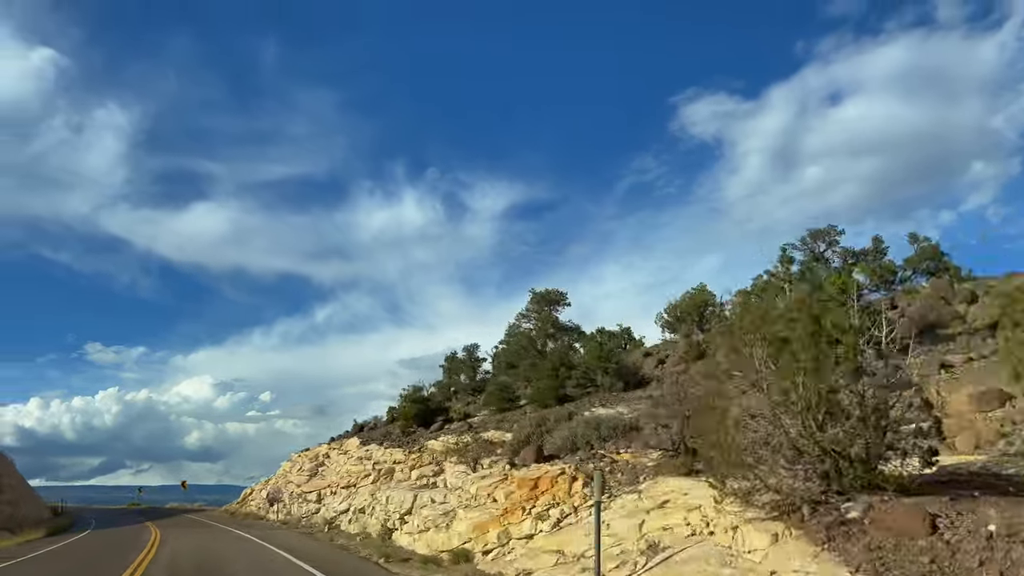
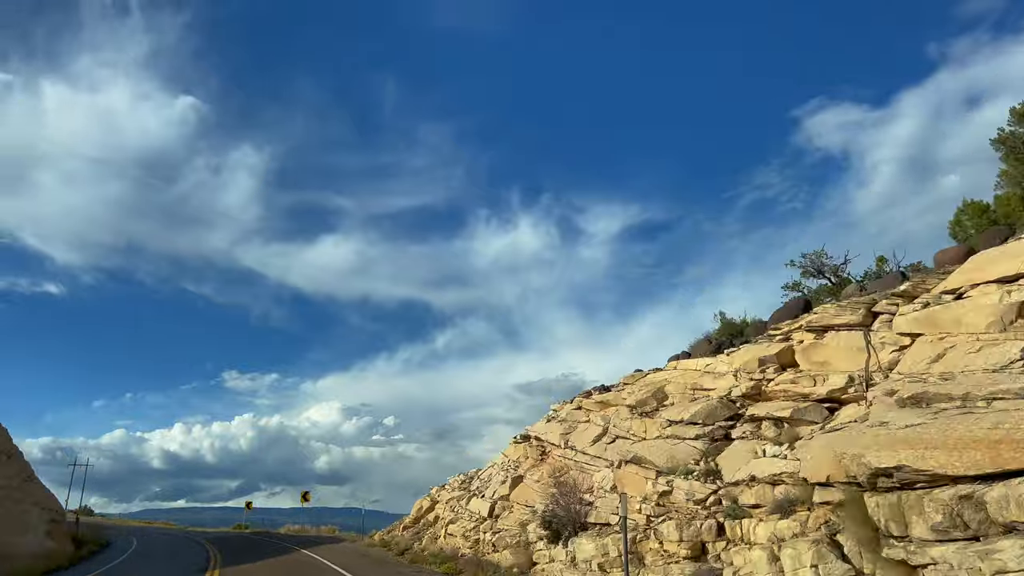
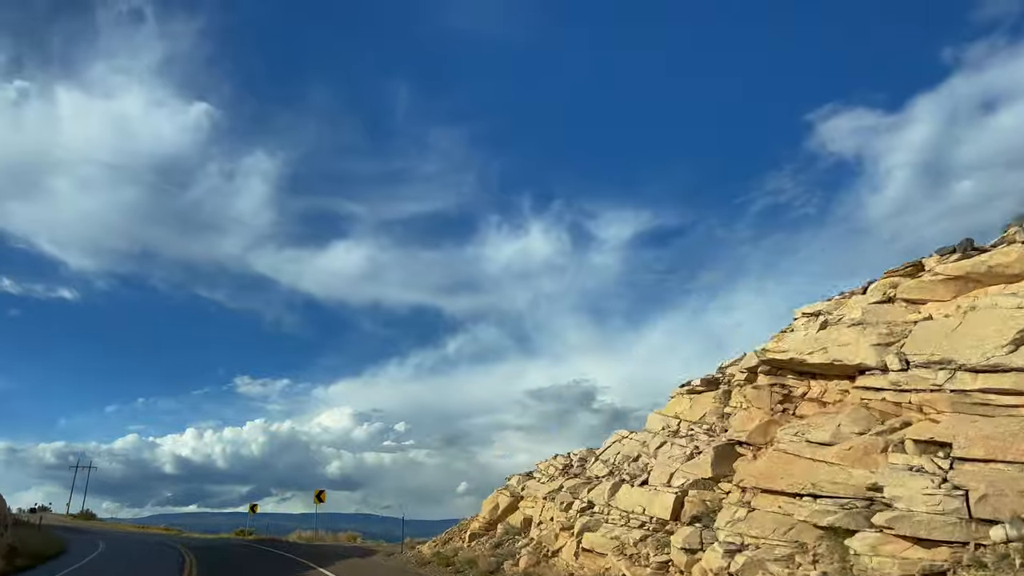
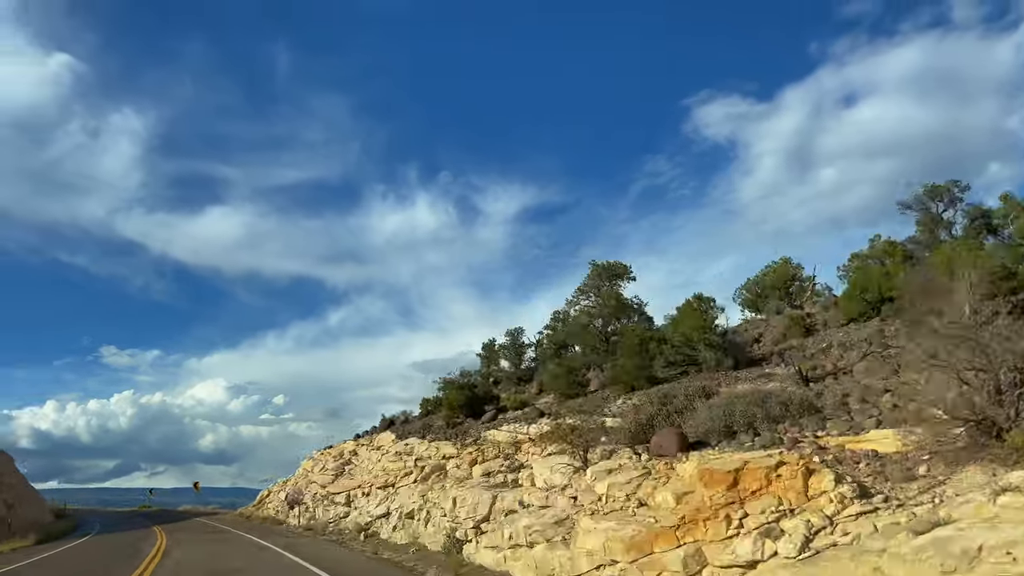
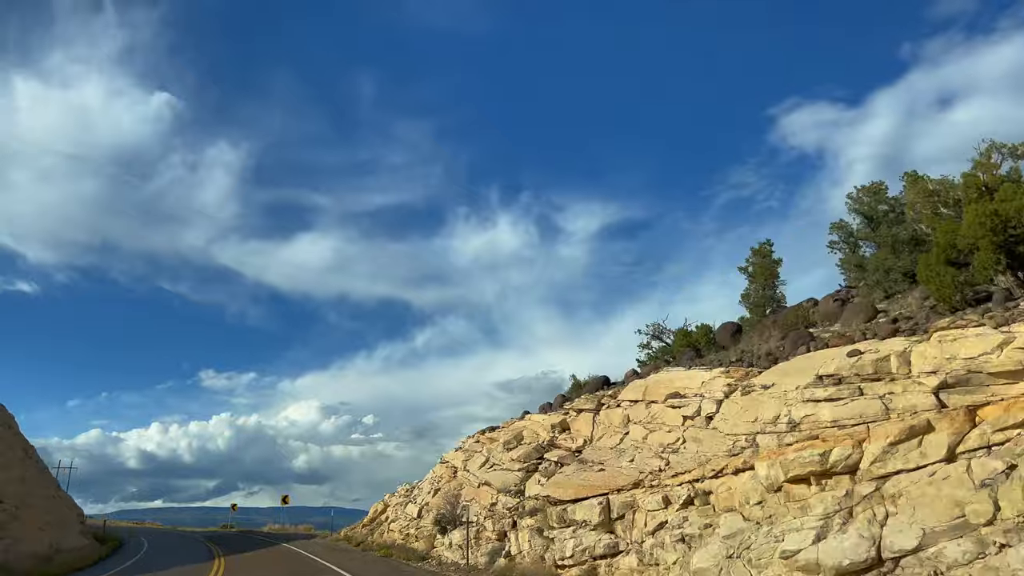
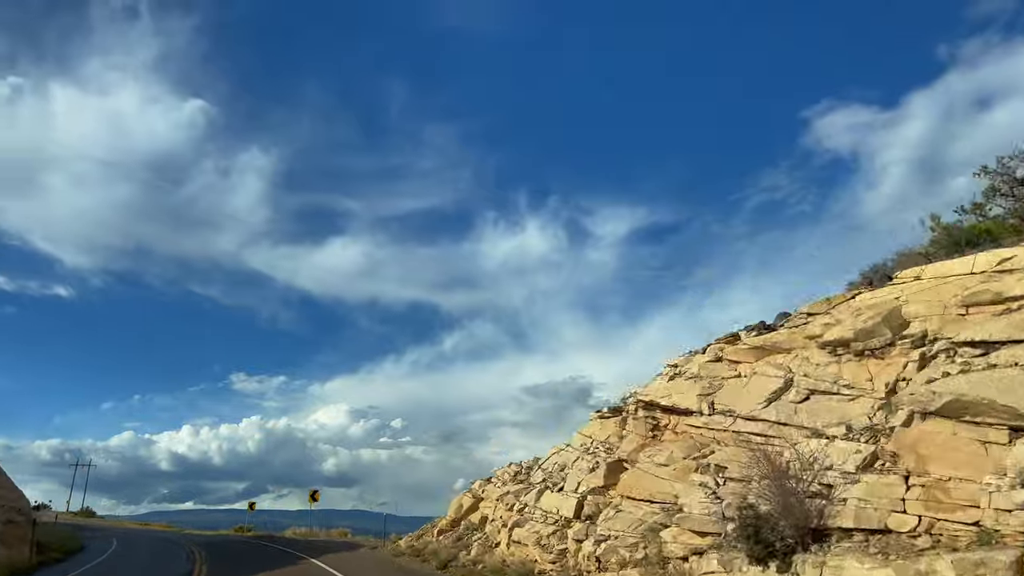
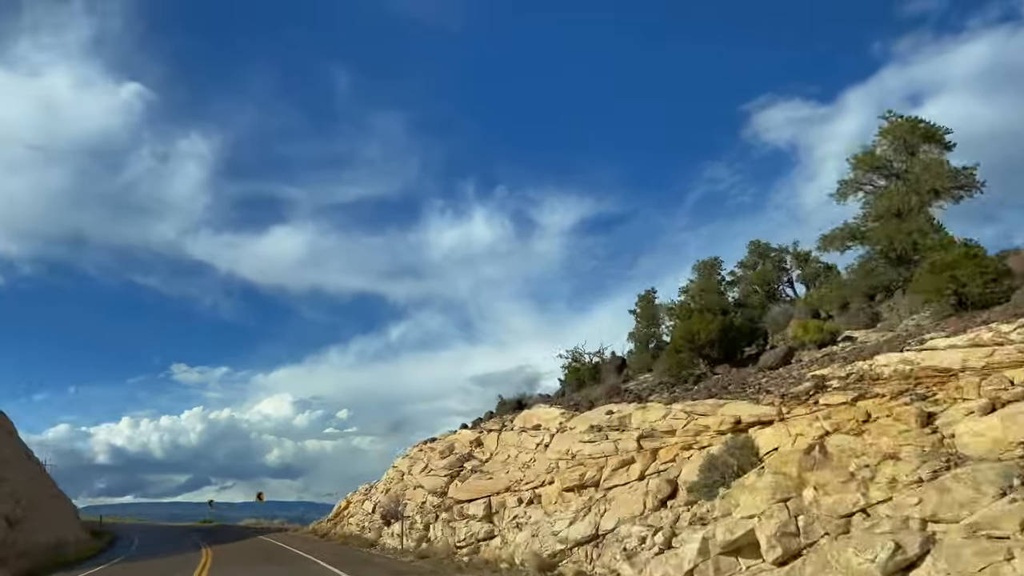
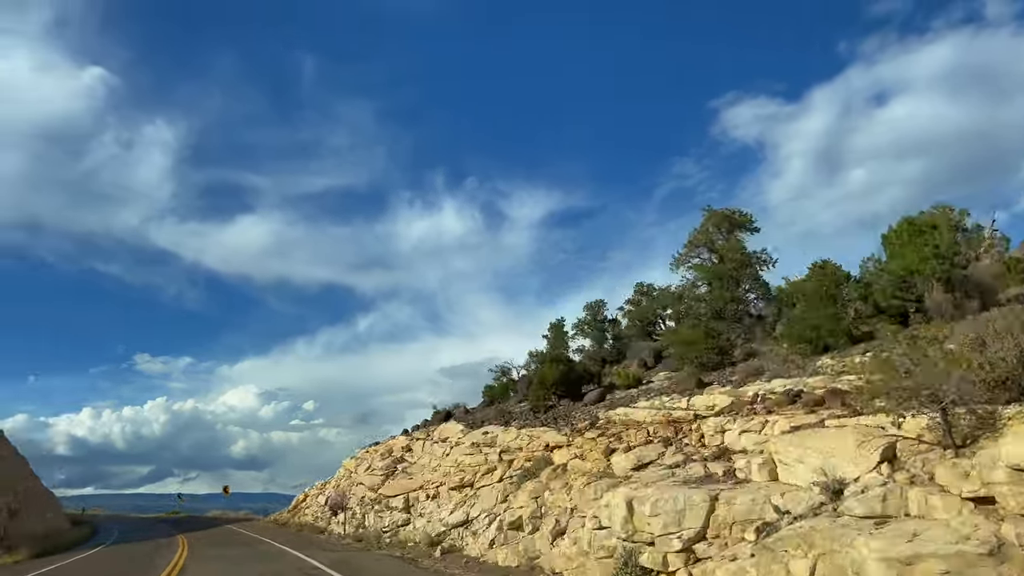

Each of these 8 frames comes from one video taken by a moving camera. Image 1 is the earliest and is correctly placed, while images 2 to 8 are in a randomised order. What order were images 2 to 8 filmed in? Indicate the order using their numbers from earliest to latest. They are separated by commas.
4, 8, 7, 5, 2, 6, 3
